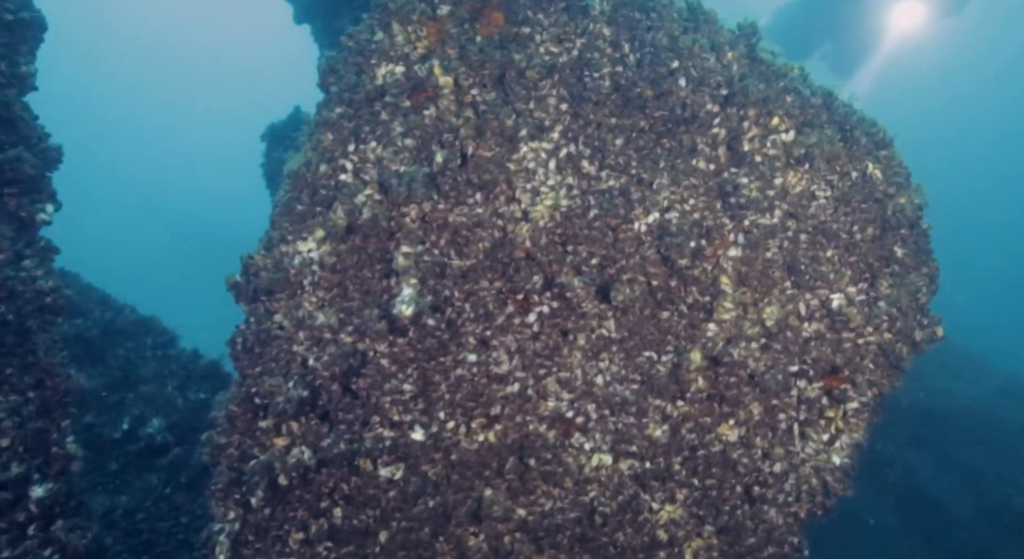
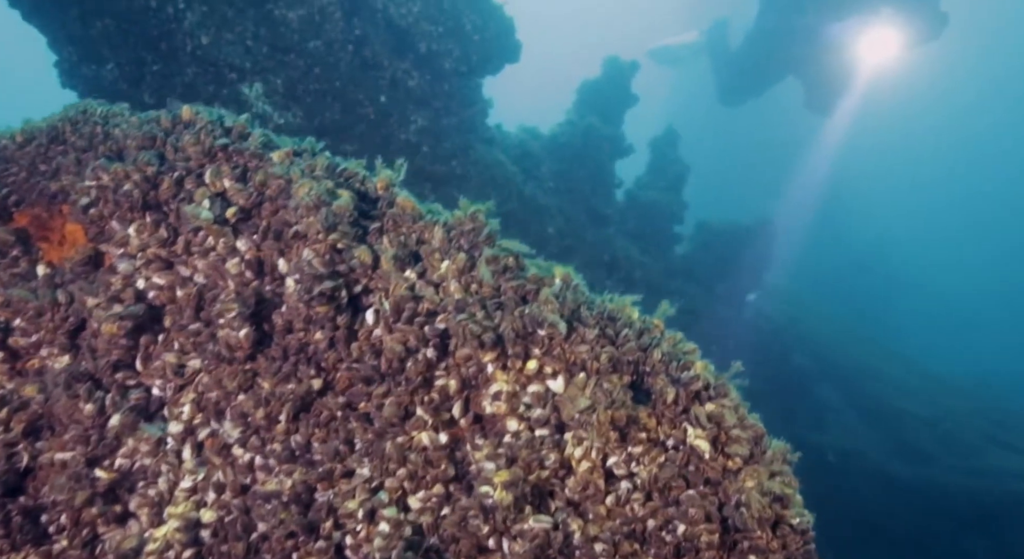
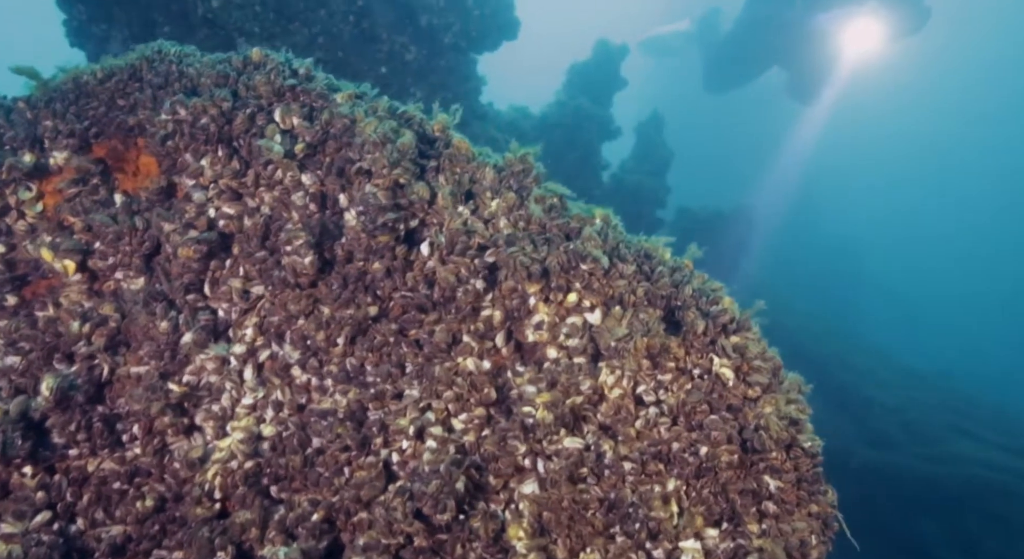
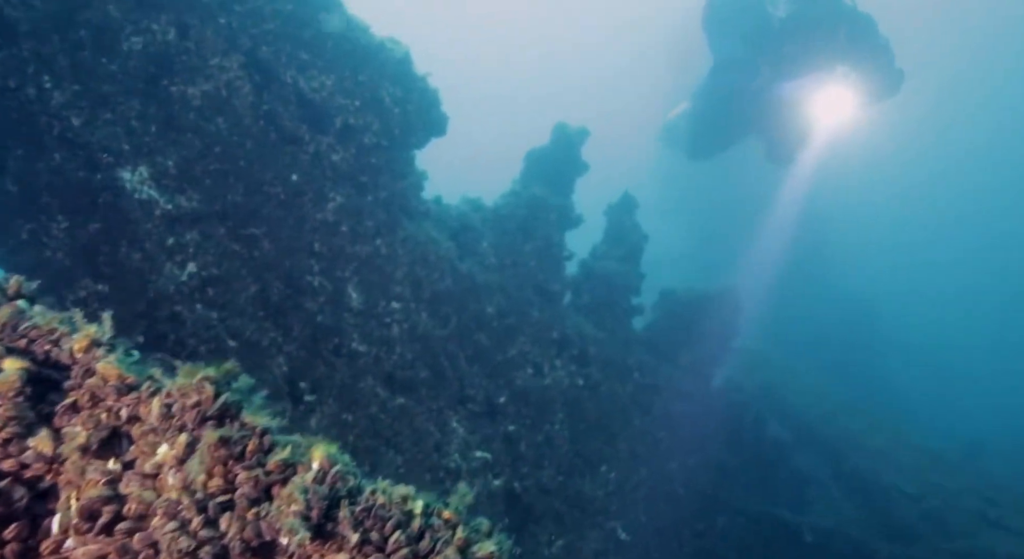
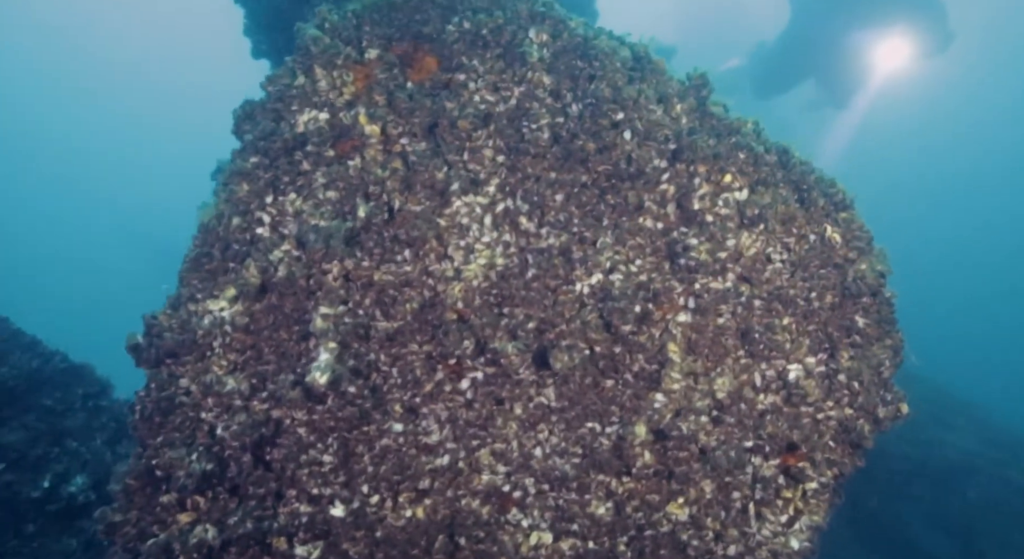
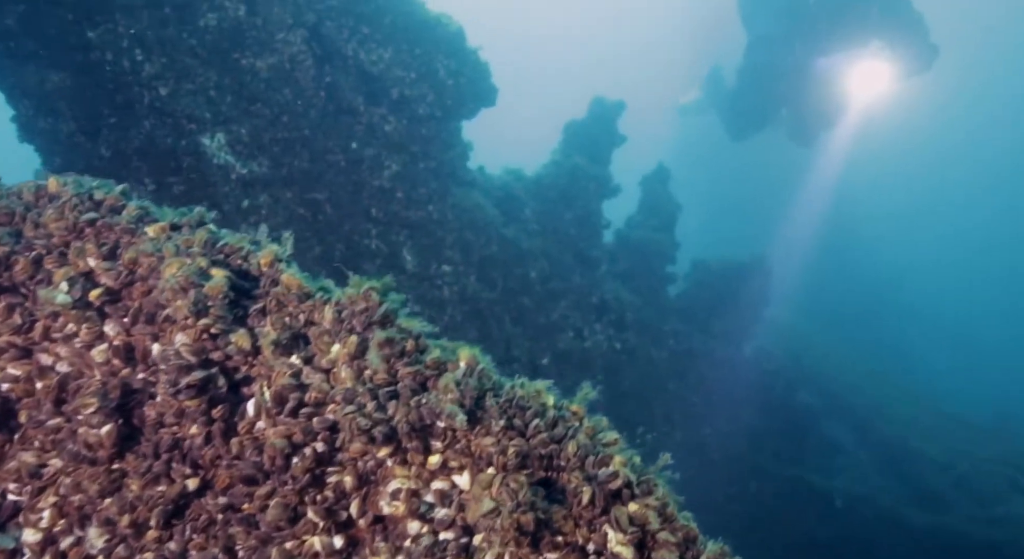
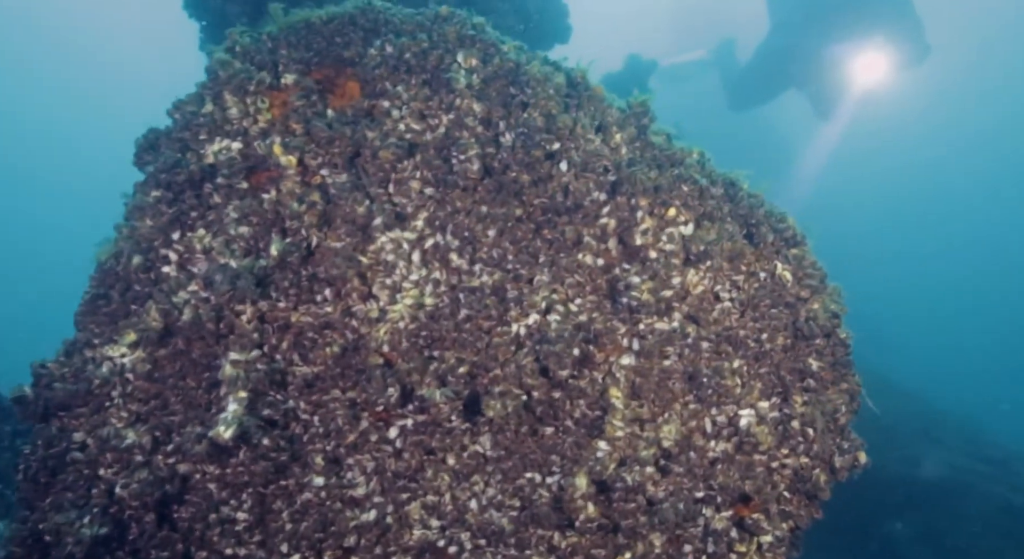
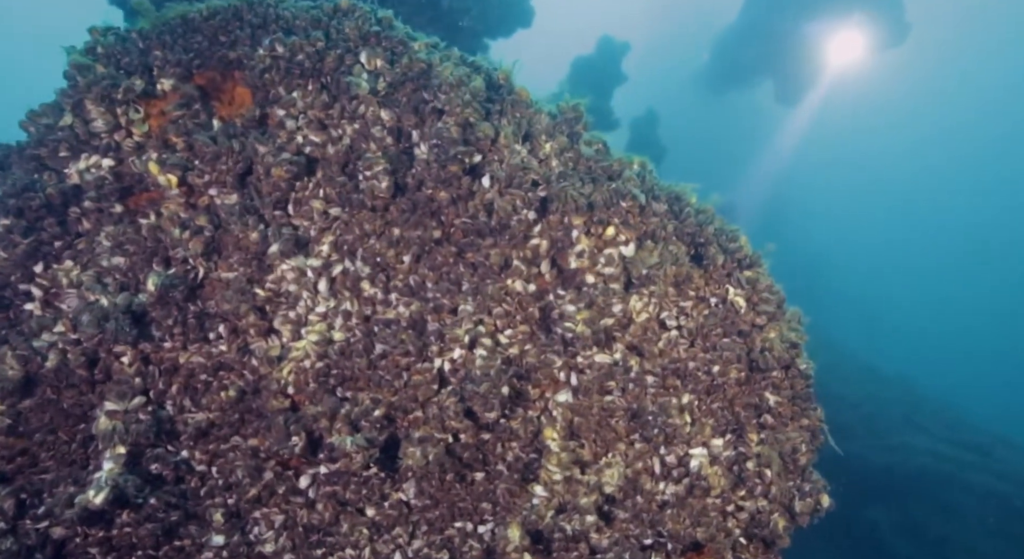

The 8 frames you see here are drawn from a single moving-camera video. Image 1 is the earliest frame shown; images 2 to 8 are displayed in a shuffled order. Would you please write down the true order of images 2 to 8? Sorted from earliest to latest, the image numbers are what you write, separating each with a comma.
5, 7, 8, 3, 2, 6, 4
